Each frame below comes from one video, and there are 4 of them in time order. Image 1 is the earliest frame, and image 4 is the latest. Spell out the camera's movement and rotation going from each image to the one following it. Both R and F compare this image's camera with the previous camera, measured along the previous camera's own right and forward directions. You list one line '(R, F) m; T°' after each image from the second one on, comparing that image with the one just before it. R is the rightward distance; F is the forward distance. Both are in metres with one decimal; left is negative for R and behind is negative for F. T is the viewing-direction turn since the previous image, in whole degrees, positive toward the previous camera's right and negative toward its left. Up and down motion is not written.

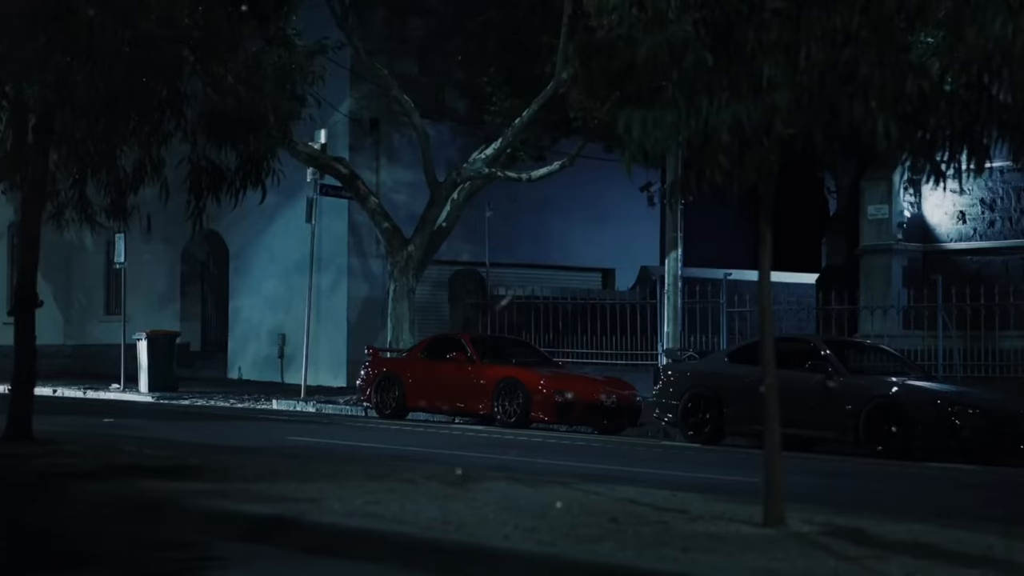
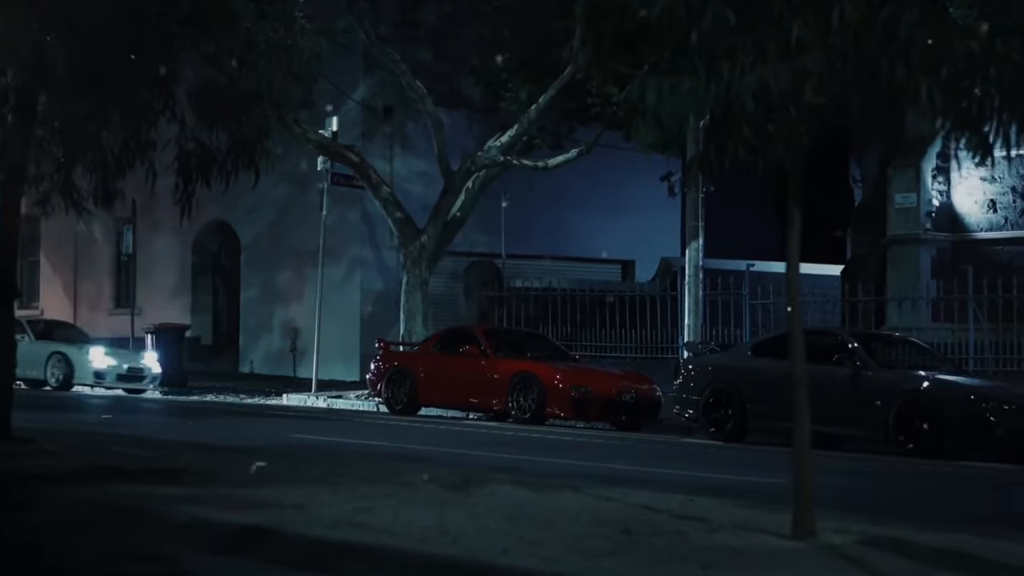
(+0.1, +0.8) m; -1°
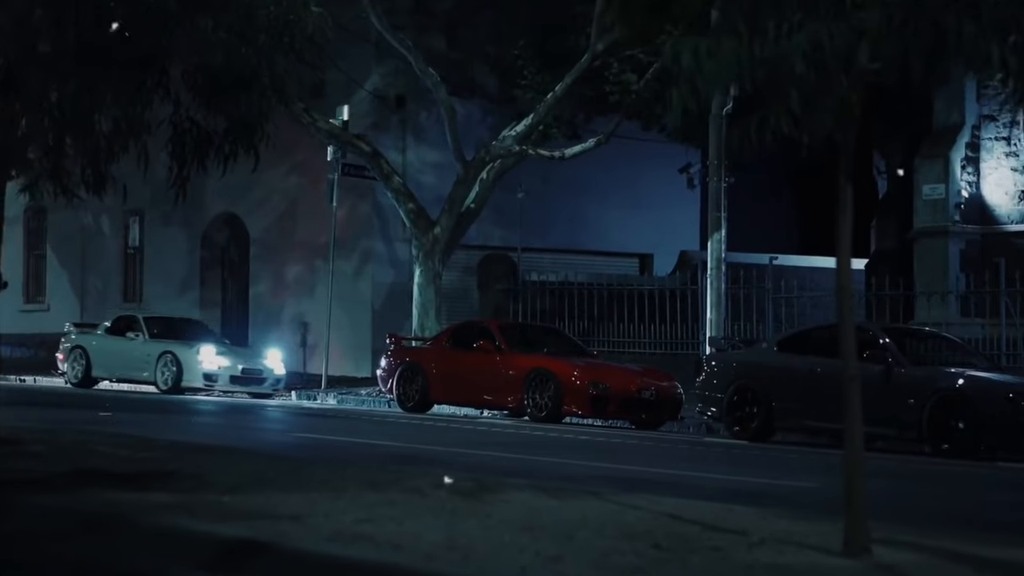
(0.0, +0.8) m; -1°
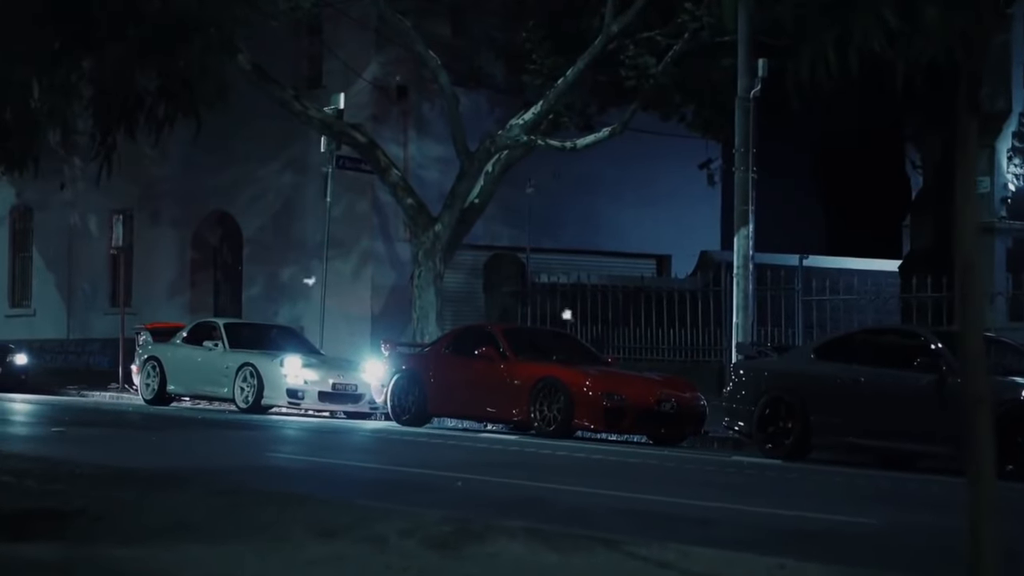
(+0.1, +2.0) m; -1°
